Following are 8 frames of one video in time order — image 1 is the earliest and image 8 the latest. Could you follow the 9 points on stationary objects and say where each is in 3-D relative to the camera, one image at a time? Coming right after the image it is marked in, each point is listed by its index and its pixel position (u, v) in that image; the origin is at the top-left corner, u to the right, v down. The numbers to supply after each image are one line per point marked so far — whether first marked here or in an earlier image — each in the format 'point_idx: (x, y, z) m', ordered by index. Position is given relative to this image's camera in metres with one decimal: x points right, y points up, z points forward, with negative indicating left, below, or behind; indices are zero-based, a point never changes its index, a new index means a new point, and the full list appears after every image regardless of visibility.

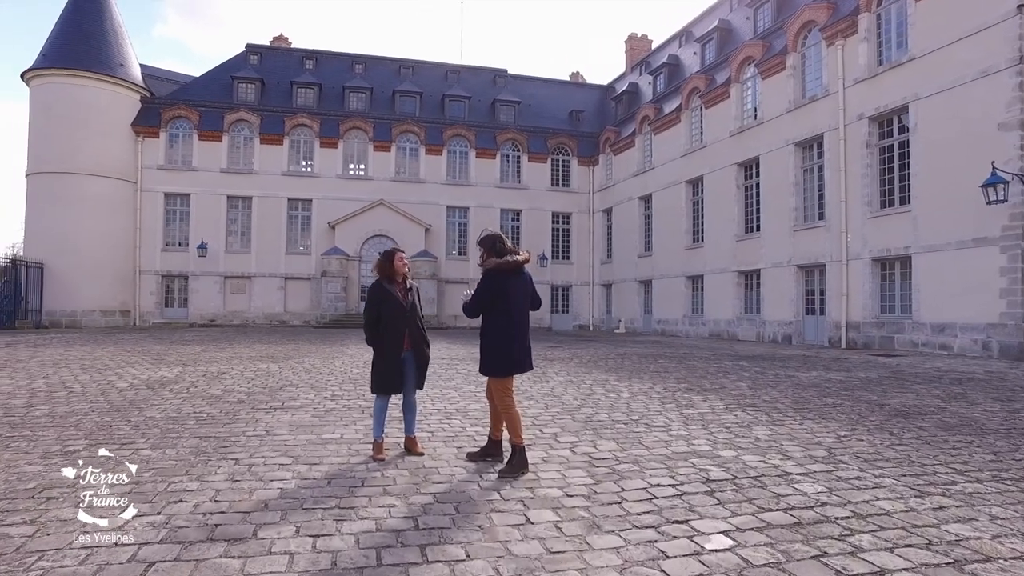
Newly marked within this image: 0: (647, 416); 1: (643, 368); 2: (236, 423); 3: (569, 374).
0: (+1.4, -1.3, +6.9) m
1: (+2.4, -1.5, +12.4) m
2: (-2.7, -1.3, +6.6) m
3: (+1.0, -1.5, +11.4) m
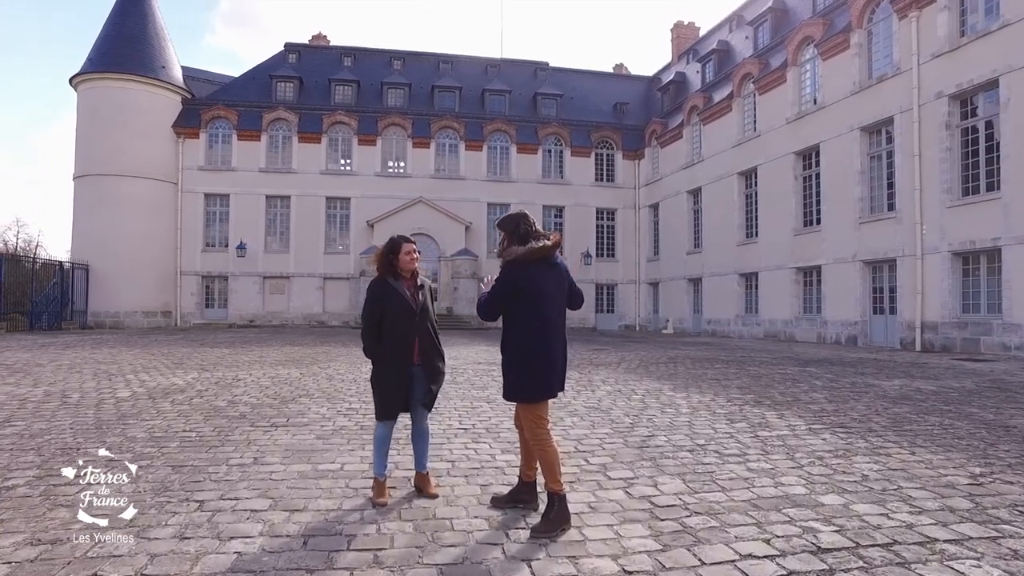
0: (+1.7, -1.3, +5.6) m
1: (+3.1, -1.4, +11.1) m
2: (-2.4, -1.3, +5.6) m
3: (+1.6, -1.4, +10.2) m
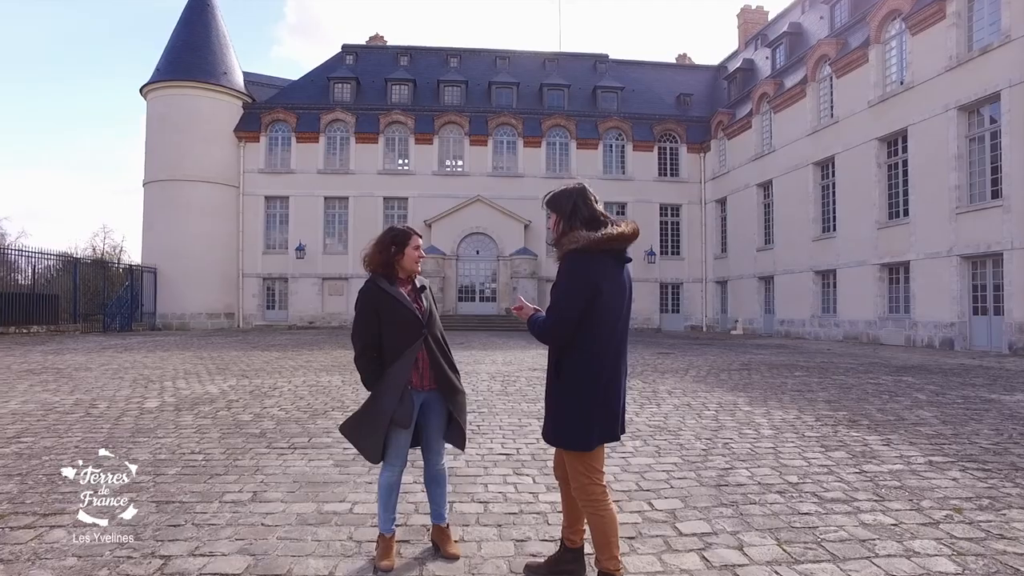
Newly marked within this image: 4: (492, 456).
0: (+2.0, -1.3, +4.5) m
1: (+4.0, -1.4, +9.9) m
2: (-2.1, -1.4, +4.9) m
3: (+2.3, -1.4, +9.1) m
4: (-0.2, -1.4, +5.4) m
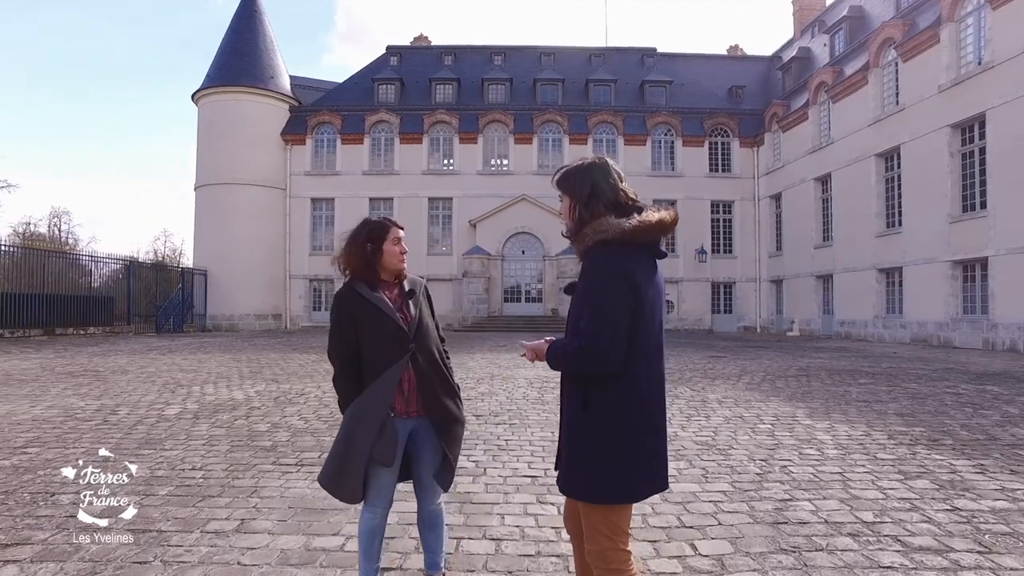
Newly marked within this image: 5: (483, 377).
0: (+2.1, -1.3, +3.8) m
1: (+4.5, -1.4, +9.0) m
2: (-1.9, -1.4, +4.4) m
3: (+2.8, -1.4, +8.3) m
4: (0.0, -1.4, +4.8) m
5: (-0.5, -1.5, +11.2) m
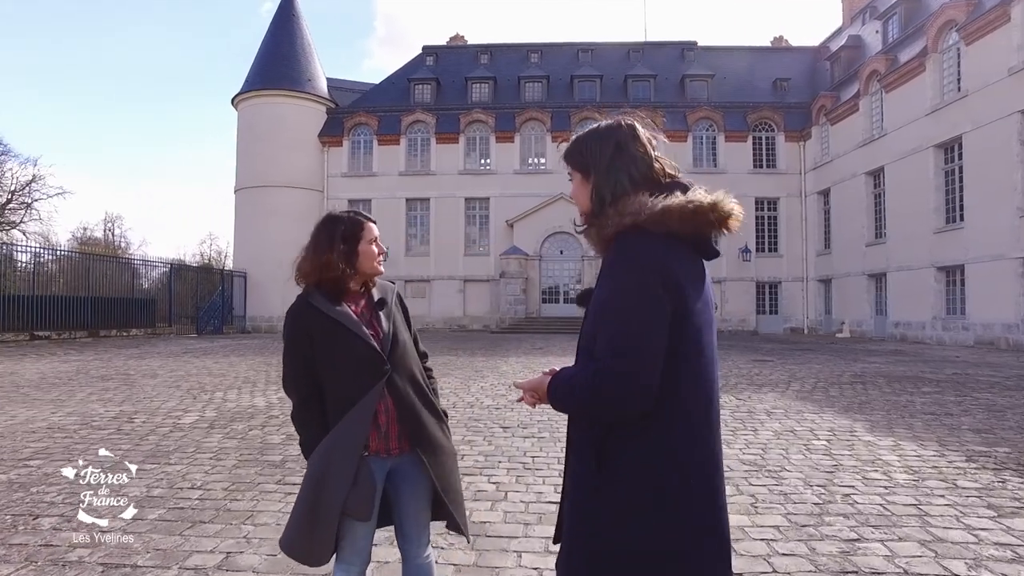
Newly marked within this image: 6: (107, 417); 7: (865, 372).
0: (+2.2, -1.3, +3.1) m
1: (+4.8, -1.4, +8.2) m
2: (-1.8, -1.4, +4.0) m
3: (+3.1, -1.4, +7.6) m
4: (+0.2, -1.4, +4.3) m
5: (0.0, -1.5, +10.7) m
6: (-4.7, -1.5, +7.7) m
7: (+6.5, -1.6, +12.4) m
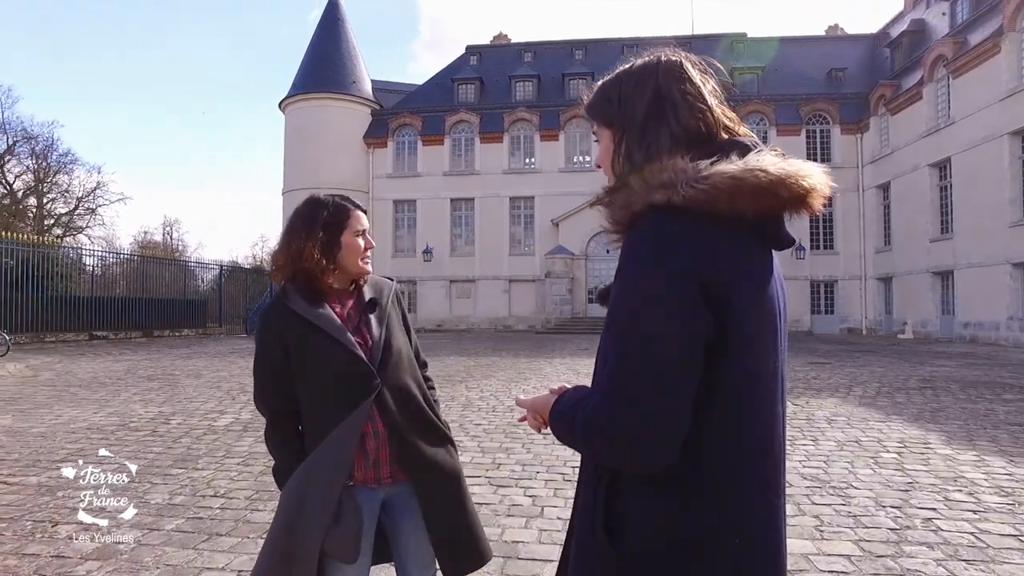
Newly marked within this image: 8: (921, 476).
0: (+2.3, -1.3, +2.6) m
1: (+5.3, -1.4, +7.5) m
2: (-1.6, -1.4, +3.8) m
3: (+3.6, -1.4, +7.0) m
4: (+0.4, -1.4, +4.0) m
5: (+0.7, -1.5, +10.3) m
6: (-4.2, -1.5, +7.7) m
7: (+7.3, -1.5, +11.6) m
8: (+2.9, -1.3, +4.8) m
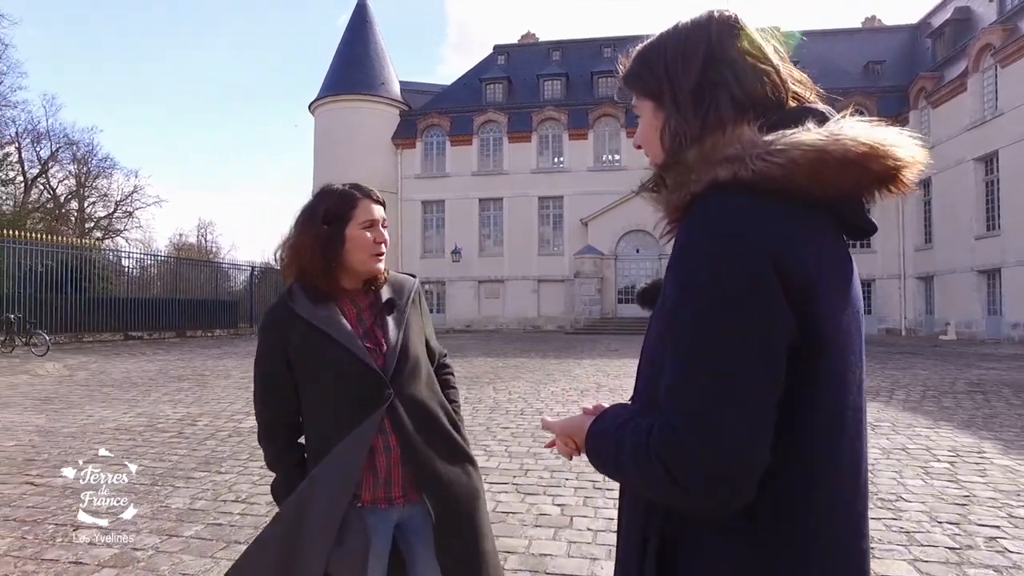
0: (+2.4, -1.3, +2.4) m
1: (+5.6, -1.4, +7.1) m
2: (-1.5, -1.4, +3.7) m
3: (+3.9, -1.4, +6.7) m
4: (+0.5, -1.4, +3.8) m
5: (+1.1, -1.5, +10.1) m
6: (-3.9, -1.5, +7.7) m
7: (+7.8, -1.5, +11.1) m
8: (+3.1, -1.3, +4.5) m
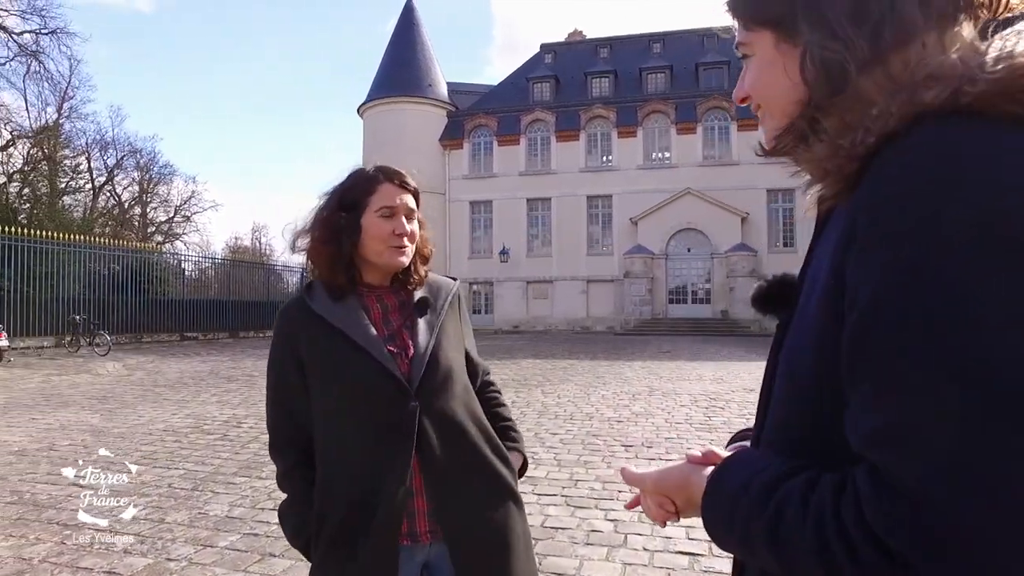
0: (+2.6, -1.2, +1.9) m
1: (+6.1, -1.4, +6.4) m
2: (-1.2, -1.4, +3.5) m
3: (+4.3, -1.4, +6.1) m
4: (+0.8, -1.4, +3.4) m
5: (+1.8, -1.5, +9.7) m
6: (-3.4, -1.5, +7.7) m
7: (+8.5, -1.5, +10.2) m
8: (+3.4, -1.3, +4.0) m
